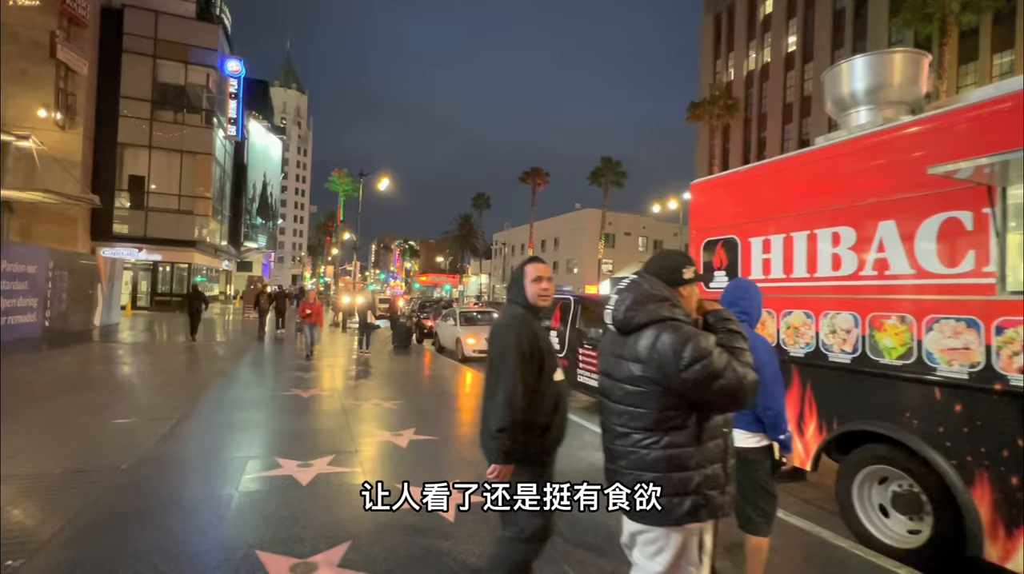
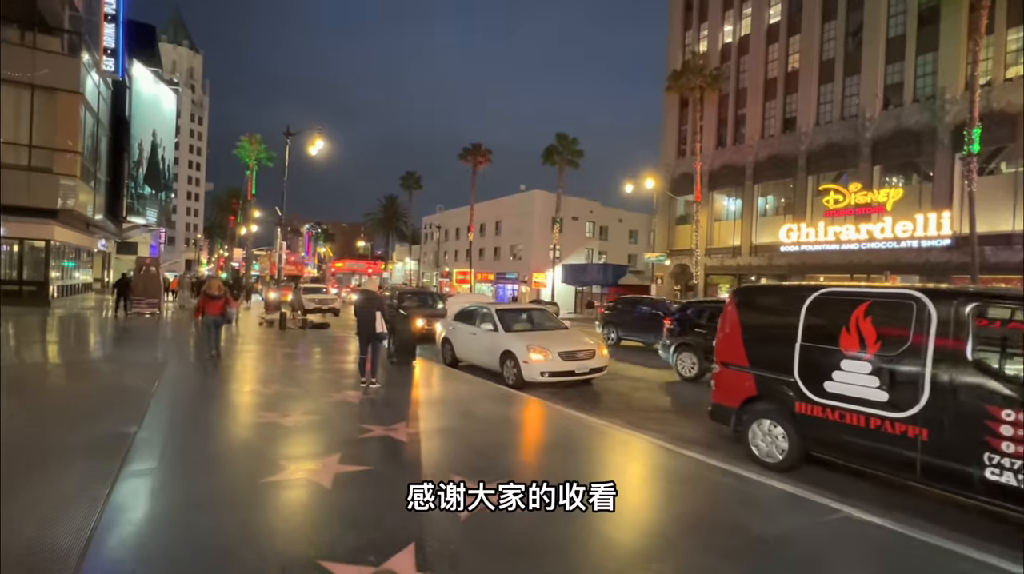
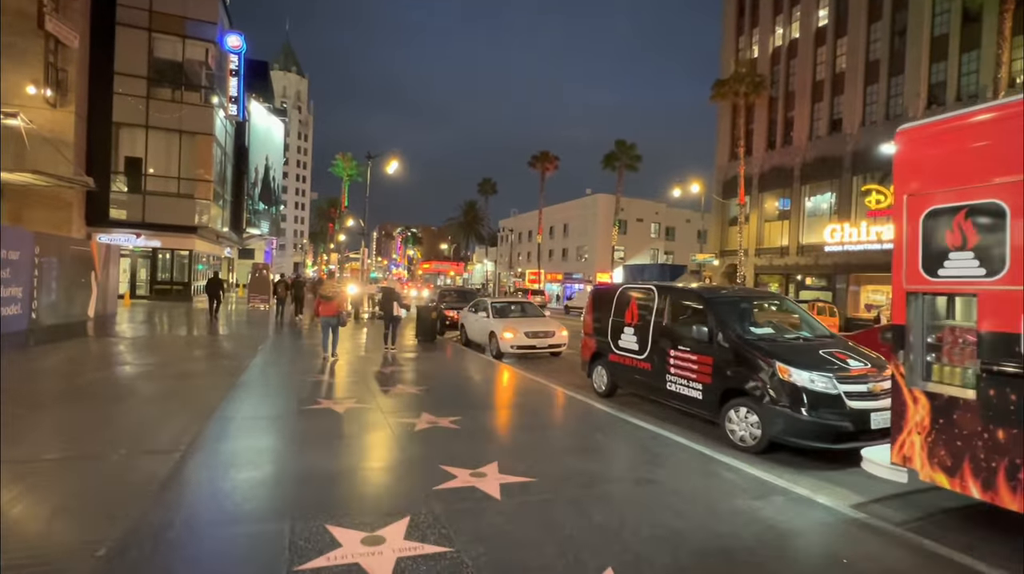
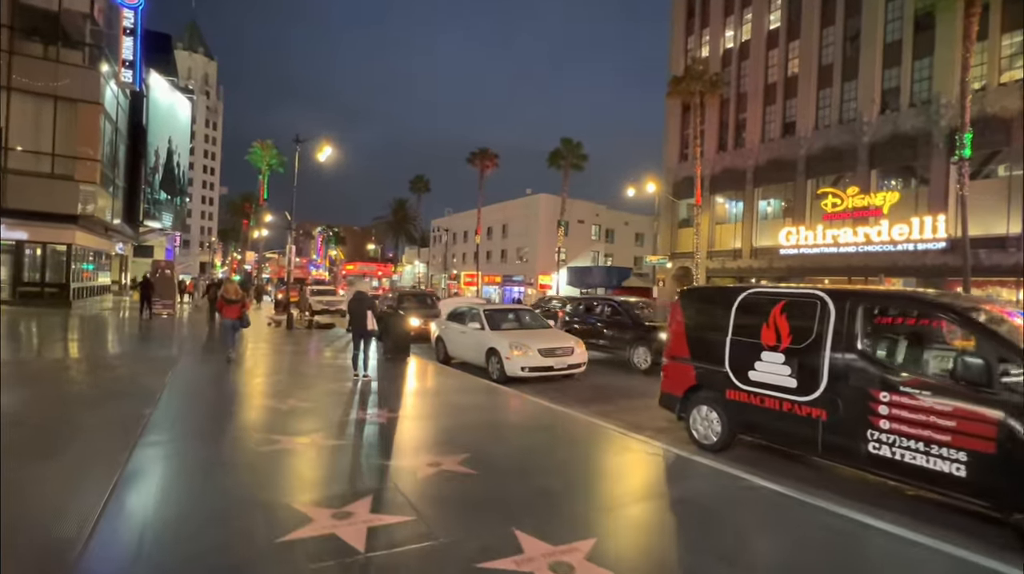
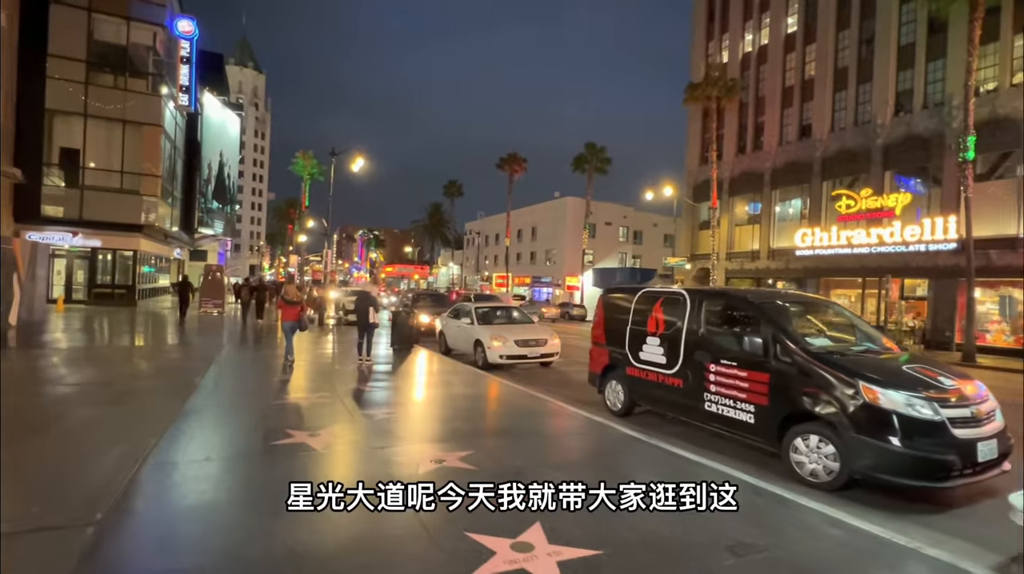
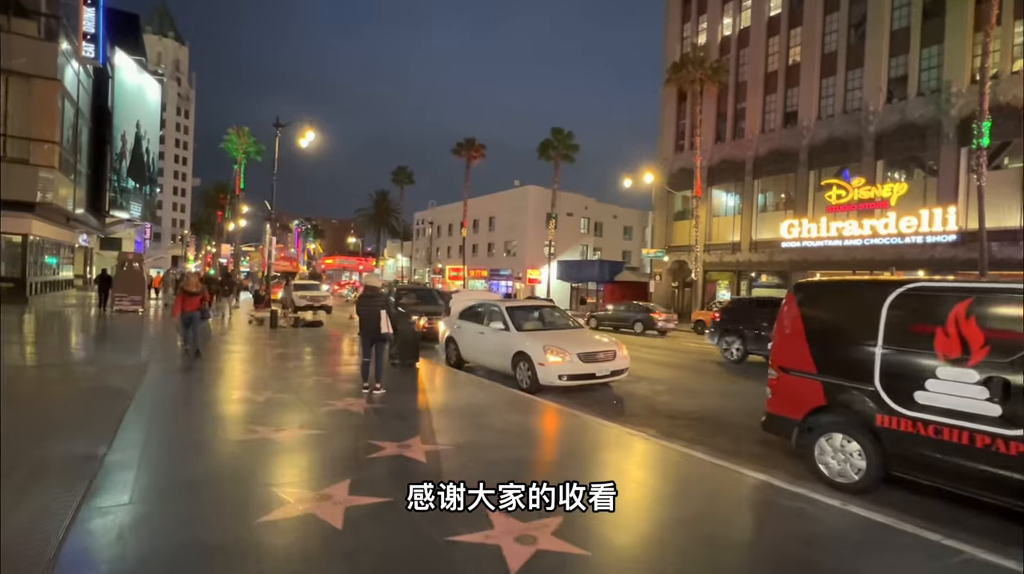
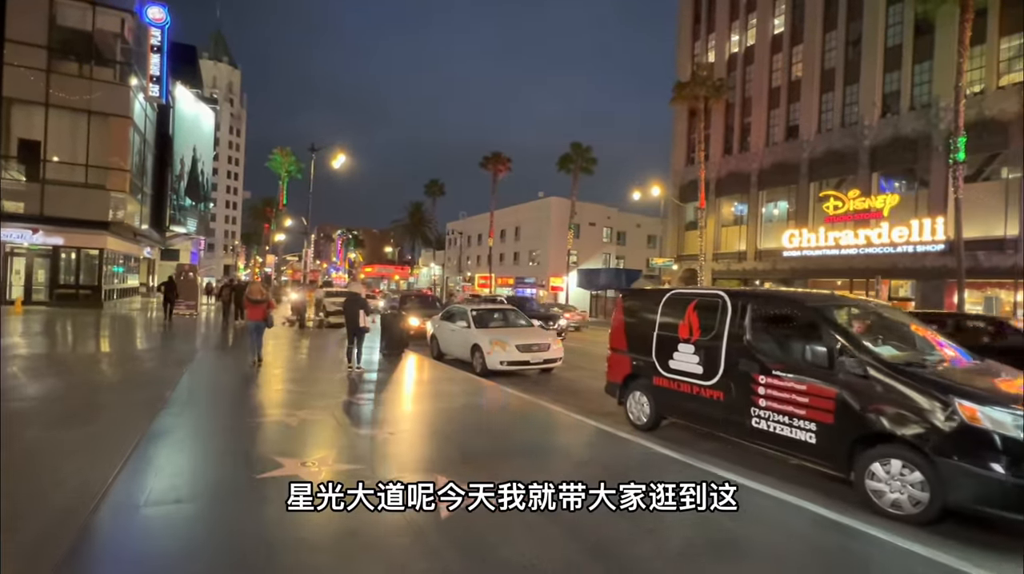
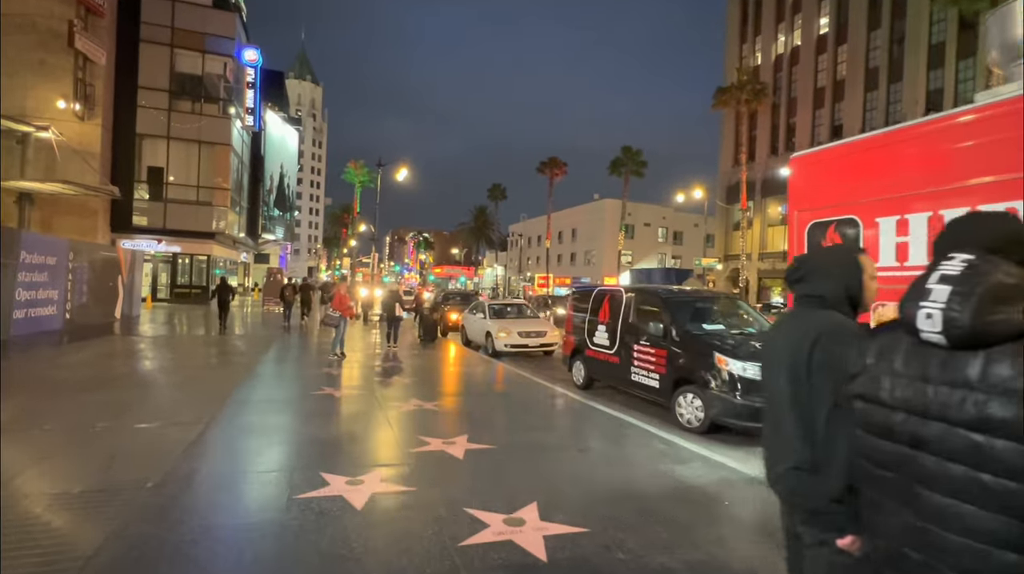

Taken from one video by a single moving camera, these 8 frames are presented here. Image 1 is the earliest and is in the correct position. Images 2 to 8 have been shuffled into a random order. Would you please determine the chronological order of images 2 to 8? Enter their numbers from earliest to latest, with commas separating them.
8, 3, 5, 7, 4, 2, 6
